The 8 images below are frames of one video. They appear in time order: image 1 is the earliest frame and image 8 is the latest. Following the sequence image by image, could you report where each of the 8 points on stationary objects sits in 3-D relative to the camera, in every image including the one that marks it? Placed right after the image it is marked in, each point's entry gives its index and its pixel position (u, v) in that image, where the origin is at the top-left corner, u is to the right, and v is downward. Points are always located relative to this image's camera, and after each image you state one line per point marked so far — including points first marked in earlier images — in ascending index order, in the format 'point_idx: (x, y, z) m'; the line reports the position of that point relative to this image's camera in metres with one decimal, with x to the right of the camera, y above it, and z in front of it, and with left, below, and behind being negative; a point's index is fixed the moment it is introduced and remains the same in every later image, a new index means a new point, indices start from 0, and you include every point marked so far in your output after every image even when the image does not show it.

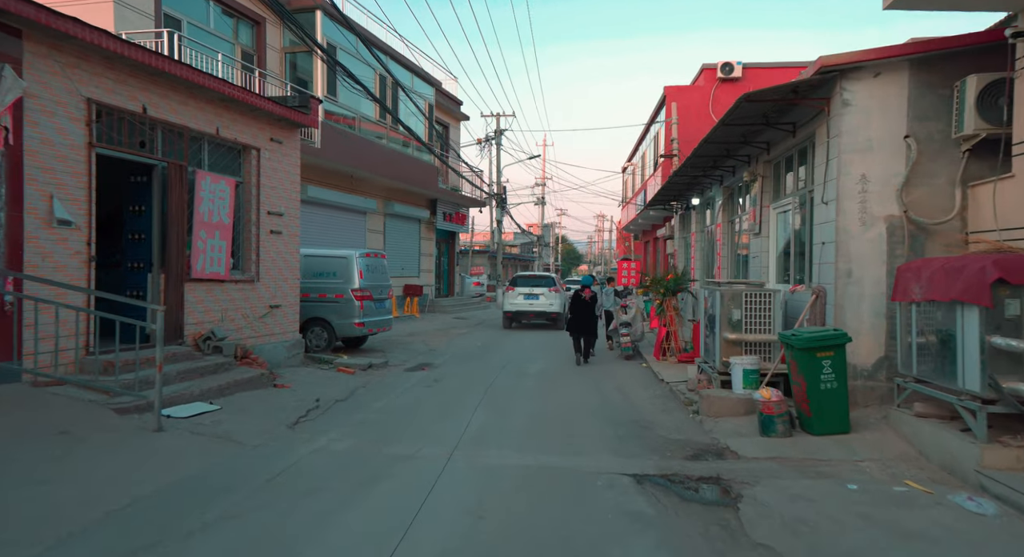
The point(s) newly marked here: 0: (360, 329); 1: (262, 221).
0: (-3.1, -1.1, +12.0) m
1: (-3.9, +0.9, +9.0) m
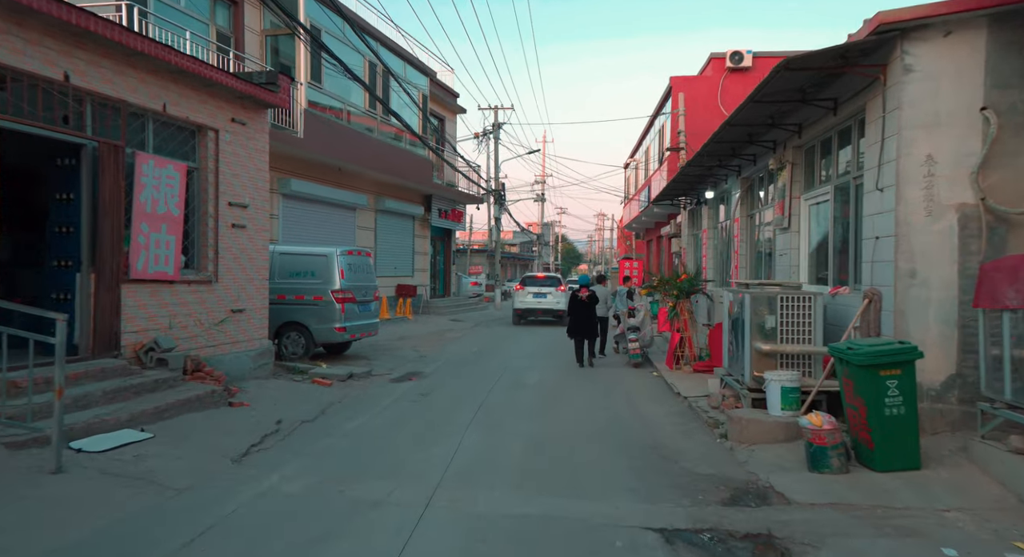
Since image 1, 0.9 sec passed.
0: (-3.2, -1.1, +10.9) m
1: (-3.9, +0.9, +7.8) m
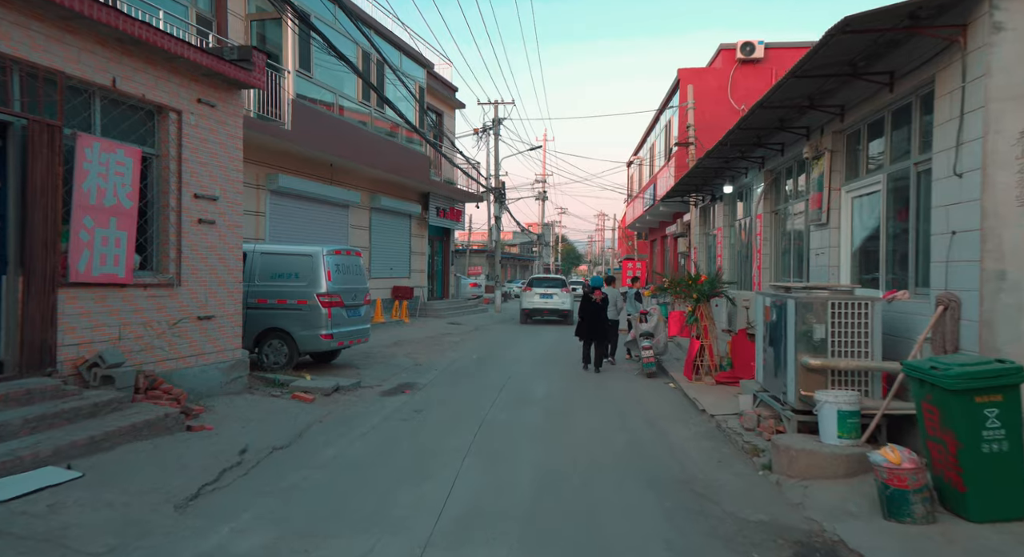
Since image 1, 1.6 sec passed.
0: (-3.1, -1.1, +9.9) m
1: (-3.9, +0.8, +6.9) m
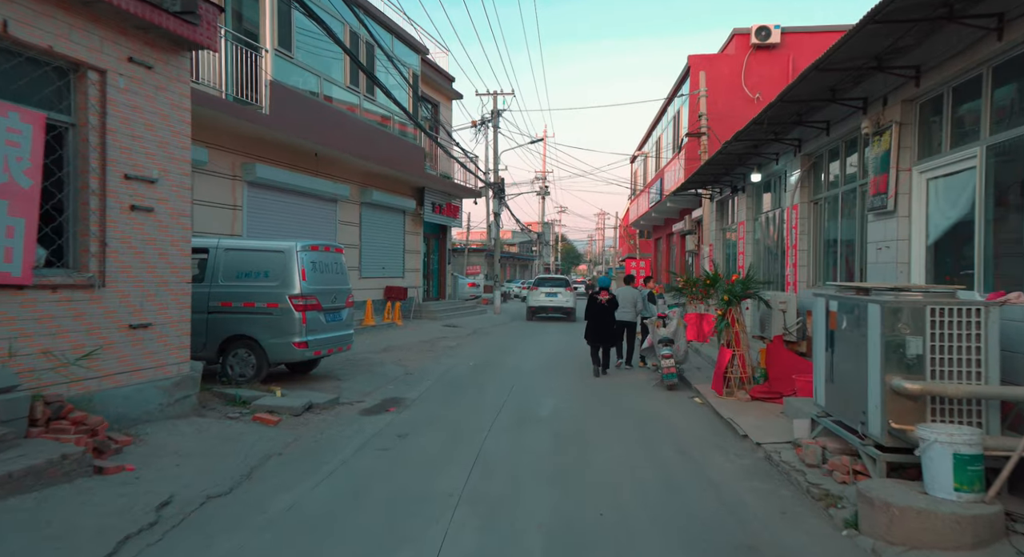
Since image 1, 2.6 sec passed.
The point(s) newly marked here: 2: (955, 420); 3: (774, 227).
0: (-3.1, -1.1, +8.6) m
1: (-3.9, +0.8, +5.6) m
2: (+3.3, -1.0, +4.3) m
3: (+5.0, +1.0, +11.1) m
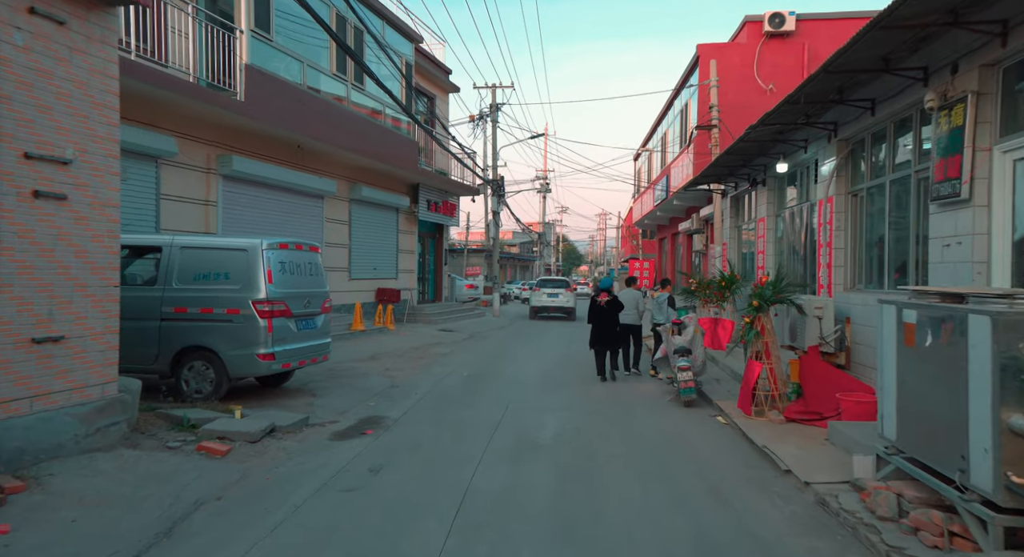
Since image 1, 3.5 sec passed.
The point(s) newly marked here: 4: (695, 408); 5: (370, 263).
0: (-3.2, -1.1, +7.5) m
1: (-3.9, +0.8, +4.5) m
2: (+3.2, -1.1, +3.2) m
3: (+5.0, +1.0, +10.0) m
4: (+2.7, -1.9, +8.6) m
5: (-4.6, +0.5, +18.8) m
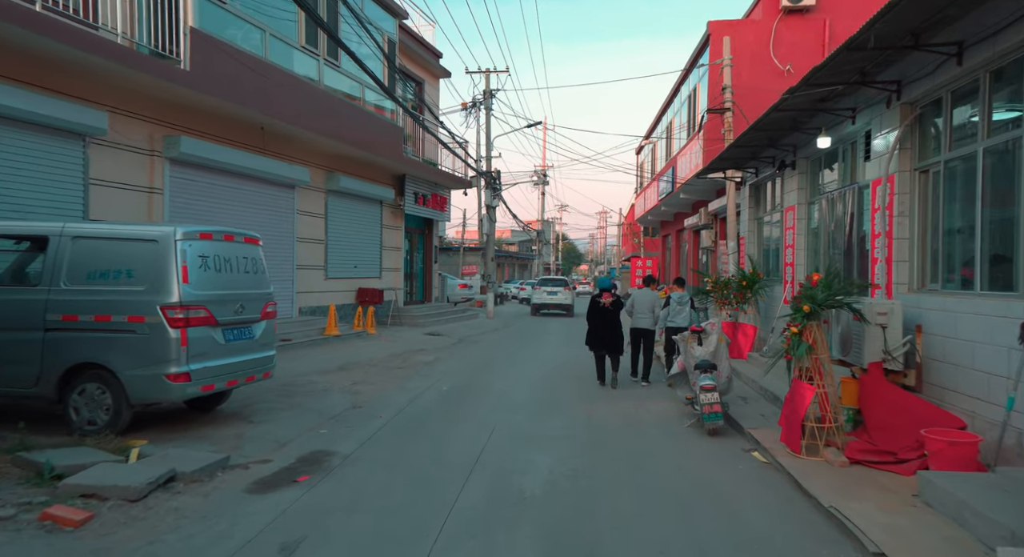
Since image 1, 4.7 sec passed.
0: (-3.4, -1.1, +5.9) m
1: (-4.1, +0.8, +2.8) m
2: (+3.1, -1.1, +1.6) m
3: (+4.8, +1.0, +8.3) m
4: (+2.5, -1.9, +6.9) m
5: (-4.8, +0.5, +17.2) m
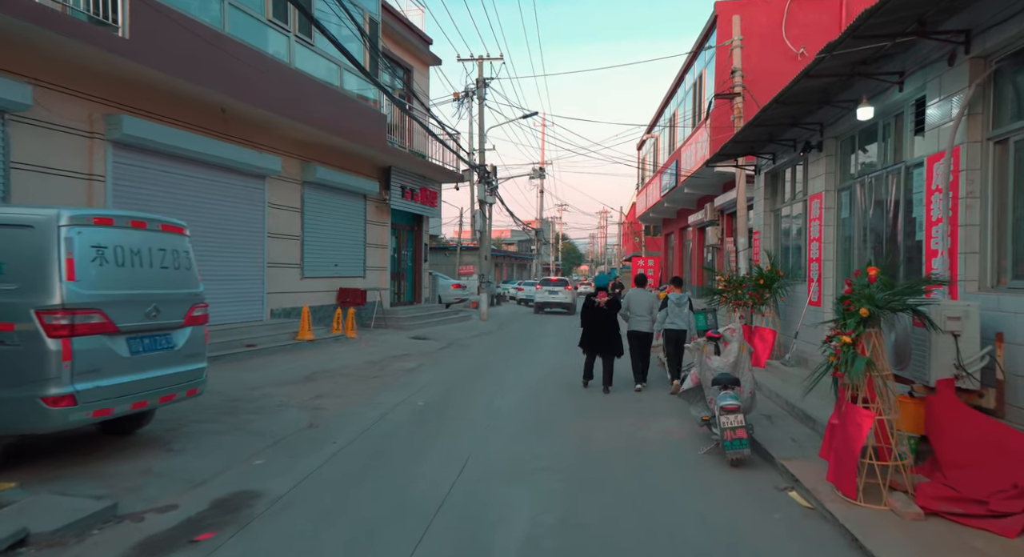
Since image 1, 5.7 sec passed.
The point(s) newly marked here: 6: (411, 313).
0: (-3.6, -1.1, +4.6) m
1: (-4.3, +0.9, +1.6) m
2: (+2.8, -1.0, +0.3) m
3: (+4.6, +1.0, +7.1) m
4: (+2.3, -1.9, +5.6) m
5: (-5.0, +0.6, +15.9) m
6: (-3.2, -1.1, +18.5) m
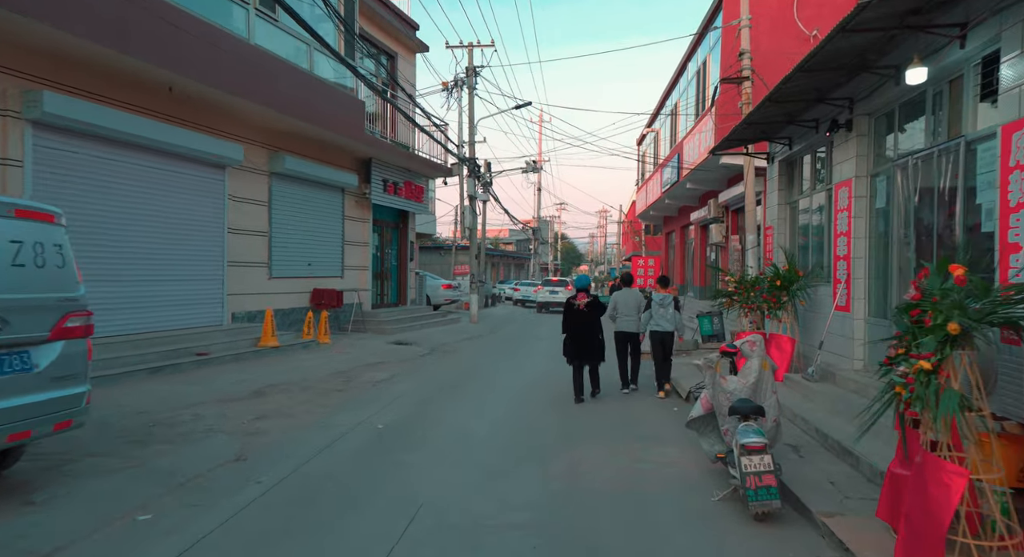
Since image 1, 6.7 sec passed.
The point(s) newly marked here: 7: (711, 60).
0: (-3.9, -1.1, +3.3) m
1: (-4.6, +0.9, +0.3) m
2: (+2.5, -1.0, -1.0) m
3: (+4.3, +1.0, +5.8) m
4: (+2.0, -1.9, +4.4) m
5: (-5.3, +0.6, +14.6) m
6: (-3.5, -1.1, +17.2) m
7: (+5.9, +6.5, +17.2) m
